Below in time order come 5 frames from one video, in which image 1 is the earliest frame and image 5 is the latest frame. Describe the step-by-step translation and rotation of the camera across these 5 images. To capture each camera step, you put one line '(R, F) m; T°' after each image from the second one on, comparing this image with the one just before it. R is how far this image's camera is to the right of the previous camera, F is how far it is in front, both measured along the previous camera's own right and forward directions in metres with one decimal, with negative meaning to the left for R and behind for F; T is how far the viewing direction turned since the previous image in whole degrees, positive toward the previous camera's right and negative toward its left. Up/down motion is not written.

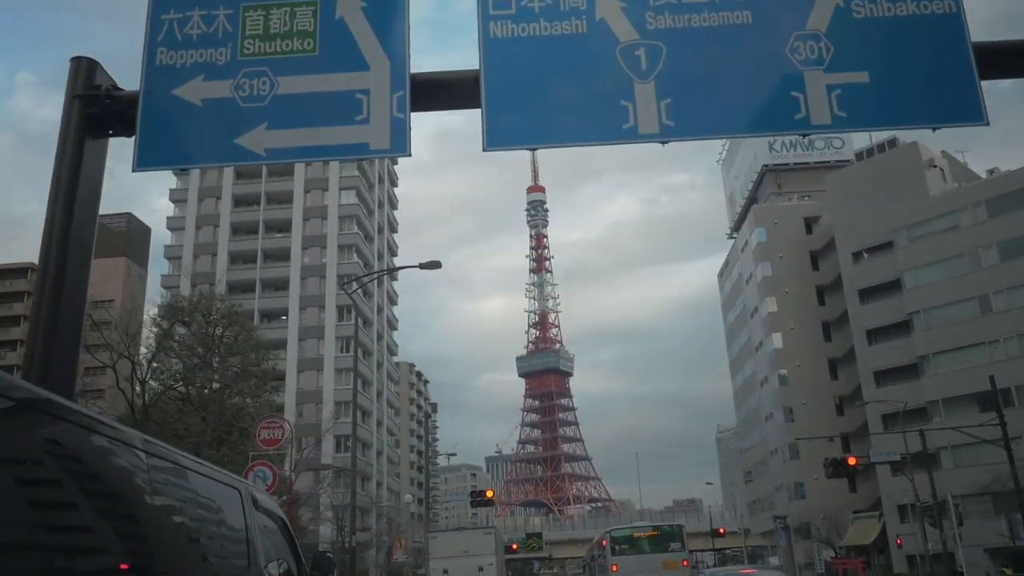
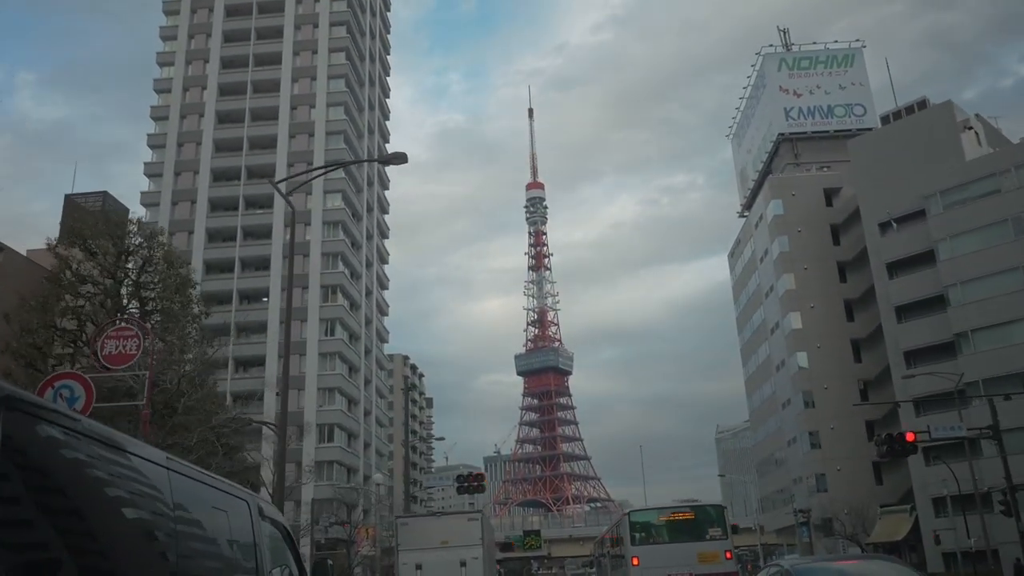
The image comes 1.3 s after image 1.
(+0.2, +4.2) m; 0°
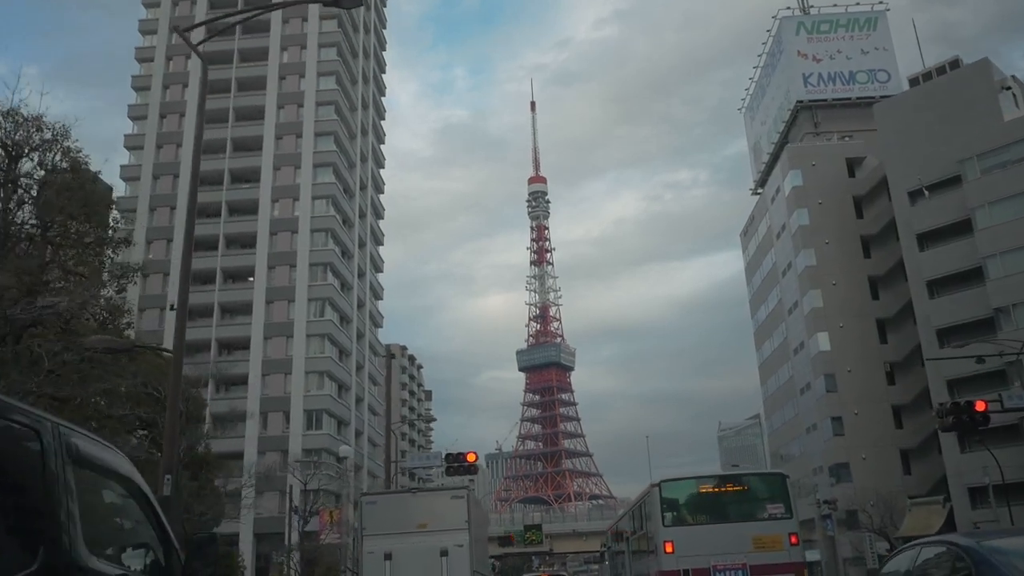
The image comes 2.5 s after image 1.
(+0.1, +3.4) m; 0°
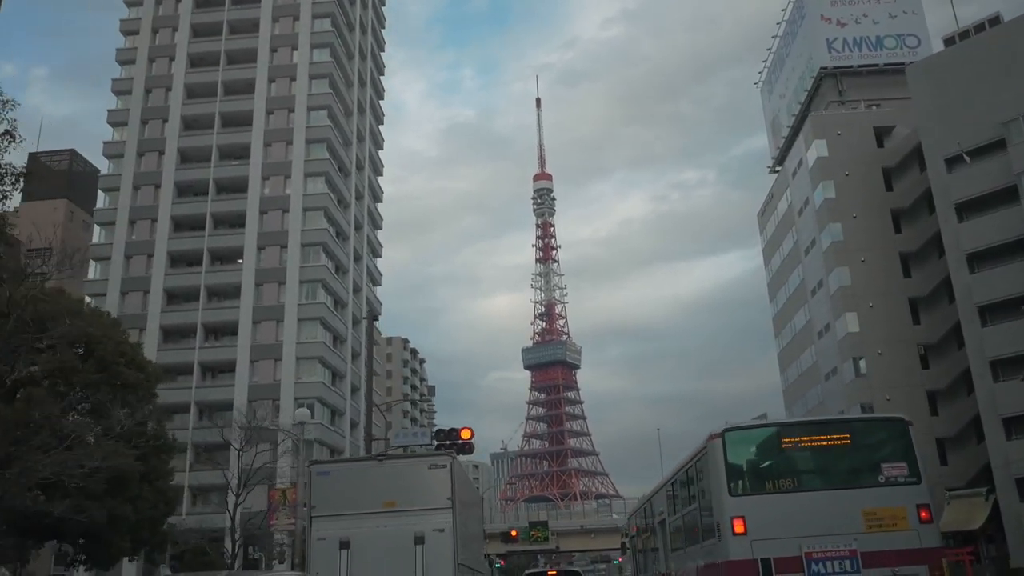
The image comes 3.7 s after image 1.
(+0.1, +3.2) m; 0°
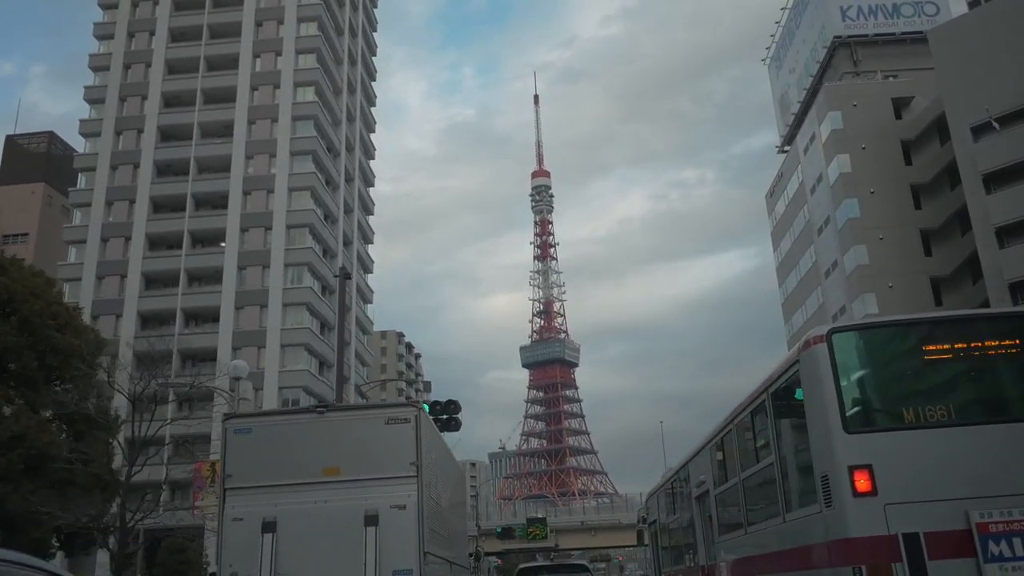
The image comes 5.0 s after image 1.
(+0.1, +2.6) m; 0°
